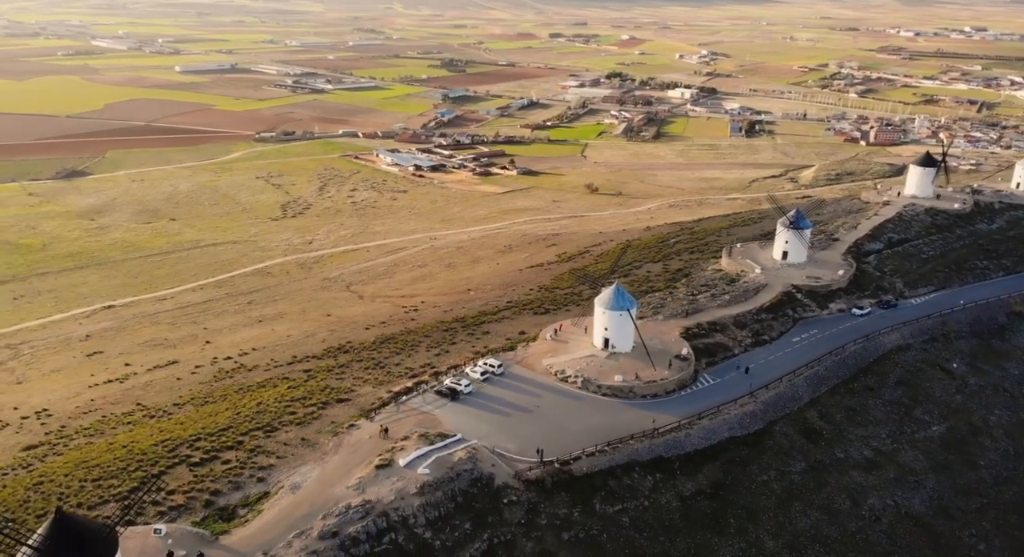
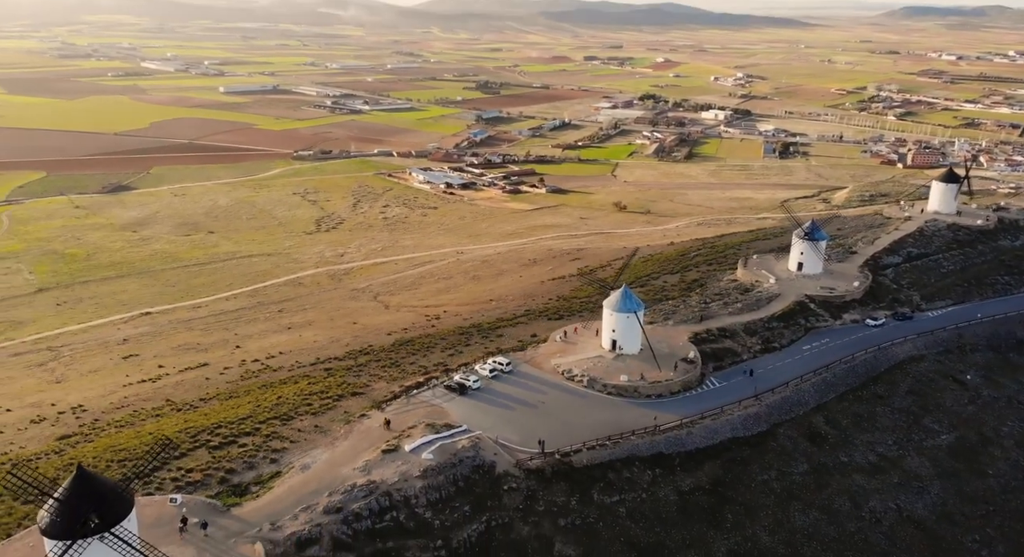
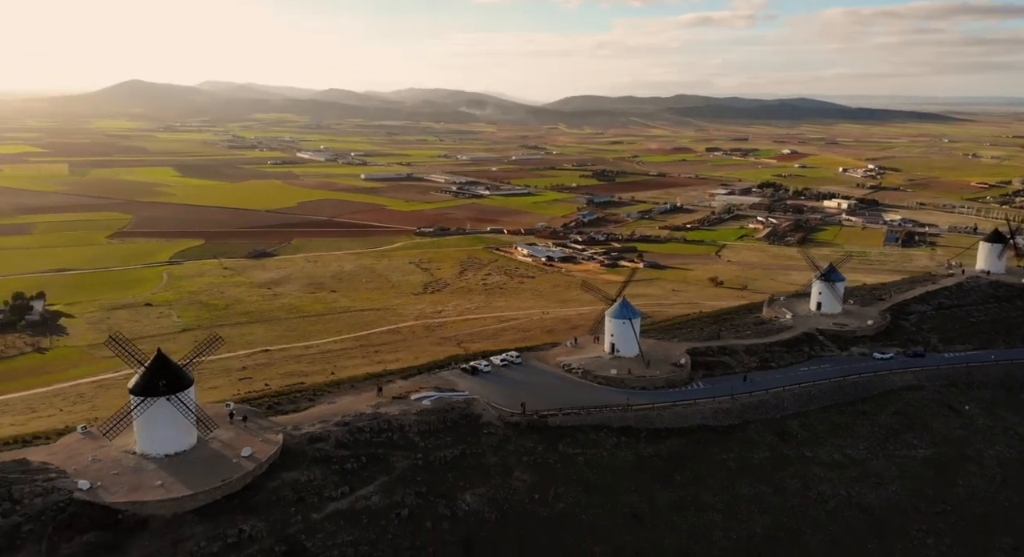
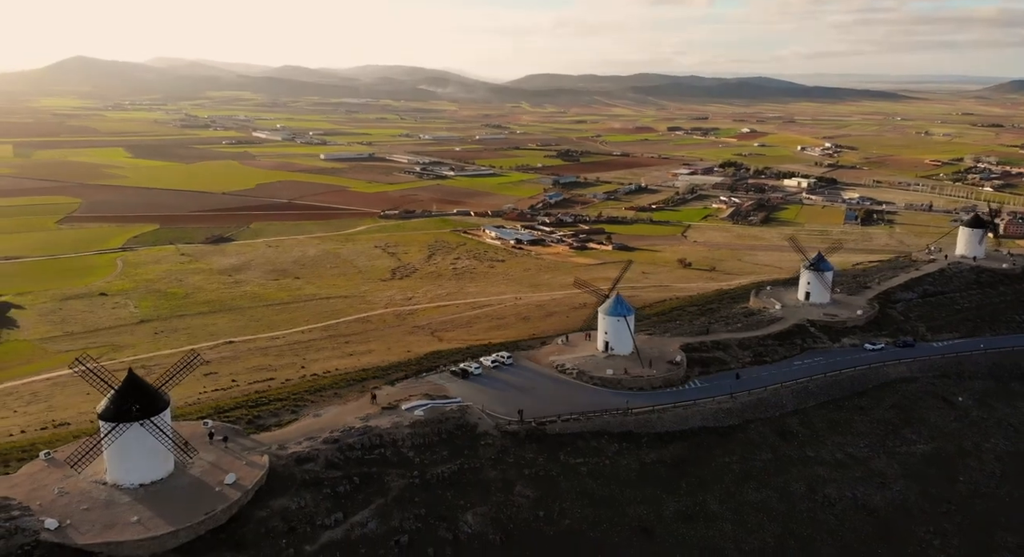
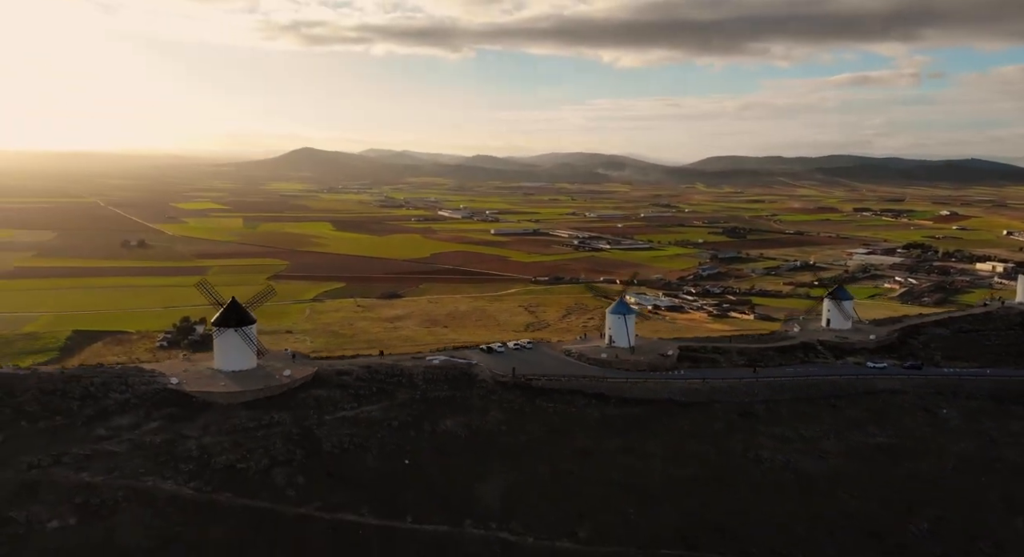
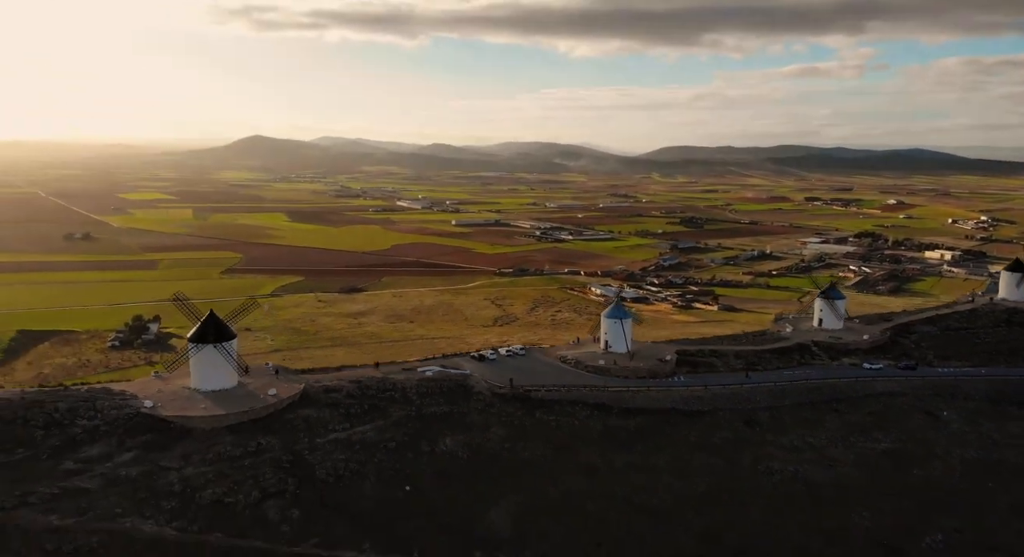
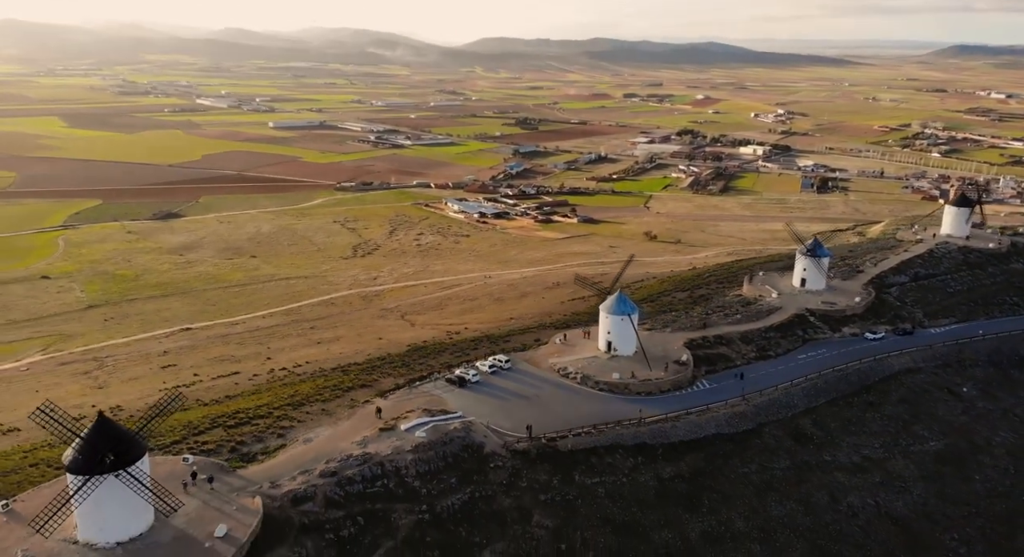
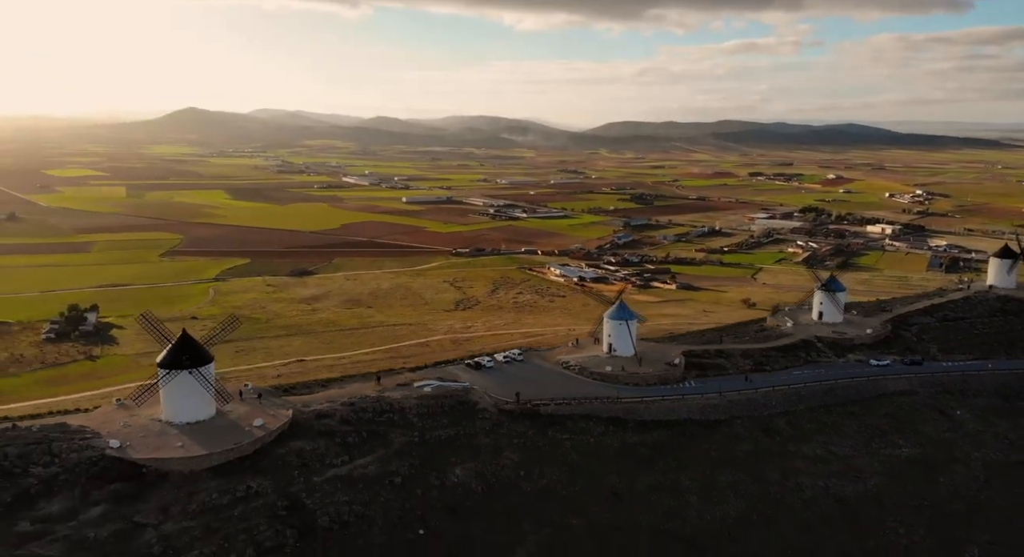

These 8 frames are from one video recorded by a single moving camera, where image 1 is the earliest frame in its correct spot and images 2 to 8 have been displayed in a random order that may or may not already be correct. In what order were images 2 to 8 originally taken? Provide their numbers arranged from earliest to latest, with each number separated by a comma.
2, 7, 4, 3, 8, 6, 5
